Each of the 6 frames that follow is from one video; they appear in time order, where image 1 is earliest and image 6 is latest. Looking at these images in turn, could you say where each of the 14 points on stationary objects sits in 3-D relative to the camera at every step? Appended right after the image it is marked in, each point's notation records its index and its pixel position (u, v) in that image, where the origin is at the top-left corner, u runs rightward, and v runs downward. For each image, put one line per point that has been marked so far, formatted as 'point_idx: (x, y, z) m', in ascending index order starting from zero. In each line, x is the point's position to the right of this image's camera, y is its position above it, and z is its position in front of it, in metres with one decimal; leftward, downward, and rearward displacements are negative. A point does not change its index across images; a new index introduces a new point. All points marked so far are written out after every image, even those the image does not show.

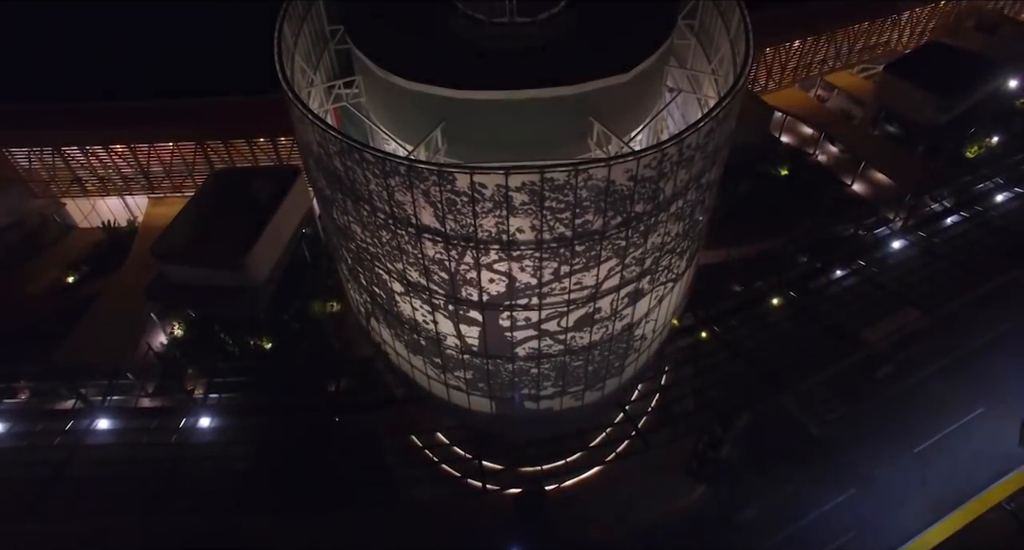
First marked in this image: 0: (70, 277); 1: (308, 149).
0: (-10.3, -0.1, +14.5) m
1: (-2.6, +1.6, +8.0) m
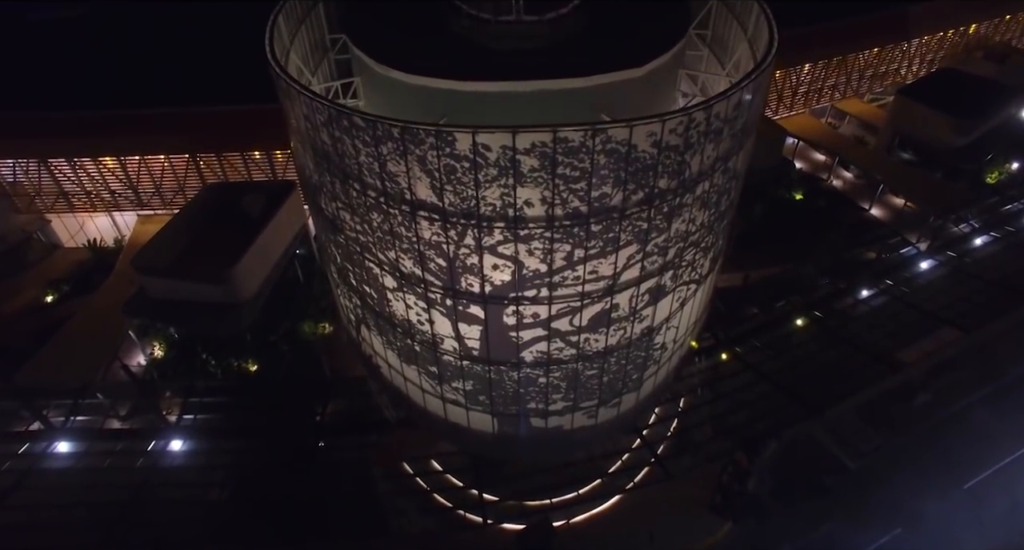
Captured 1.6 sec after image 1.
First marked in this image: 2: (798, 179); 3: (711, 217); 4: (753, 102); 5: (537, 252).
0: (-10.2, -0.5, +13.6) m
1: (-2.6, +1.7, +7.3) m
2: (+7.9, +2.6, +17.1) m
3: (+2.4, +0.7, +7.3) m
4: (+2.7, +1.9, +6.7) m
5: (+0.3, +0.2, +6.2) m
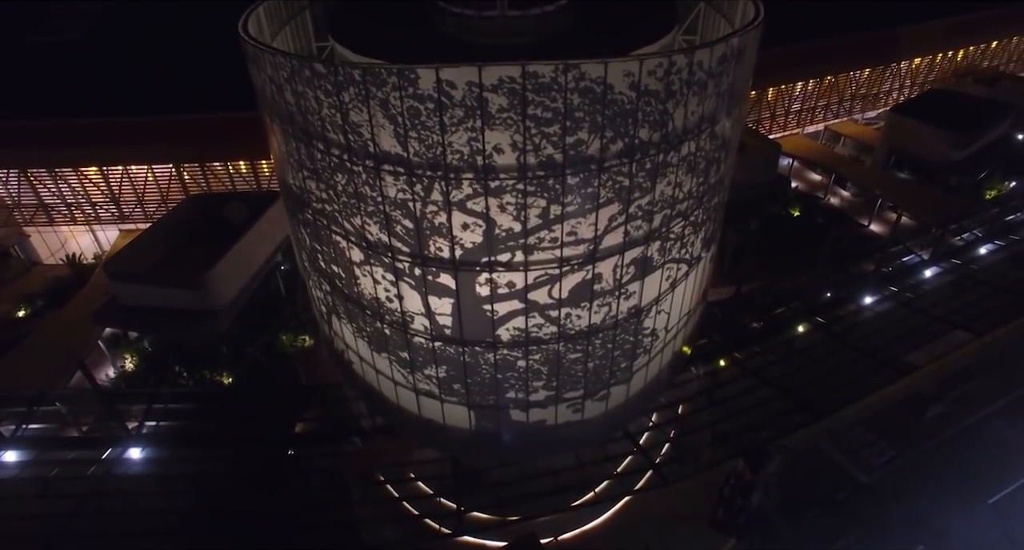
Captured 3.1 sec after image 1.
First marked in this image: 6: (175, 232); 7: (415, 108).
0: (-10.5, -0.8, +13.1) m
1: (-2.8, +2.0, +6.9) m
2: (+7.7, +2.1, +16.7) m
3: (+2.1, +1.0, +6.9) m
4: (+2.4, +2.2, +6.4) m
5: (0.0, +0.6, +5.7) m
6: (-6.7, +0.9, +12.3) m
7: (-0.8, +1.4, +5.3) m
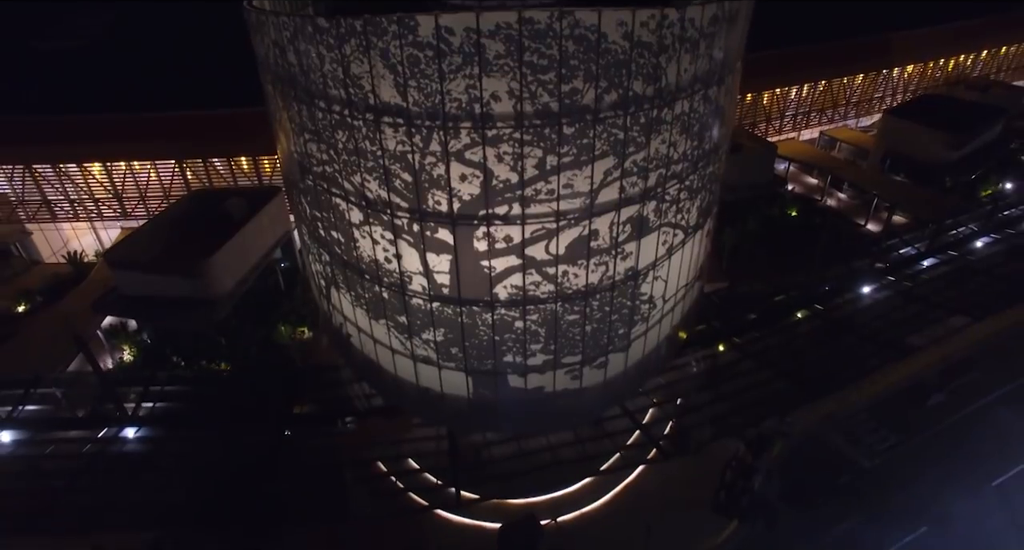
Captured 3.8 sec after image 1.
0: (-10.5, -0.6, +13.1) m
1: (-2.9, +2.4, +7.1) m
2: (+7.7, +2.1, +16.9) m
3: (+2.1, +1.4, +7.0) m
4: (+2.4, +2.7, +6.6) m
5: (0.0, +1.1, +5.8) m
6: (-6.8, +1.1, +12.4) m
7: (-0.9, +1.9, +5.4) m
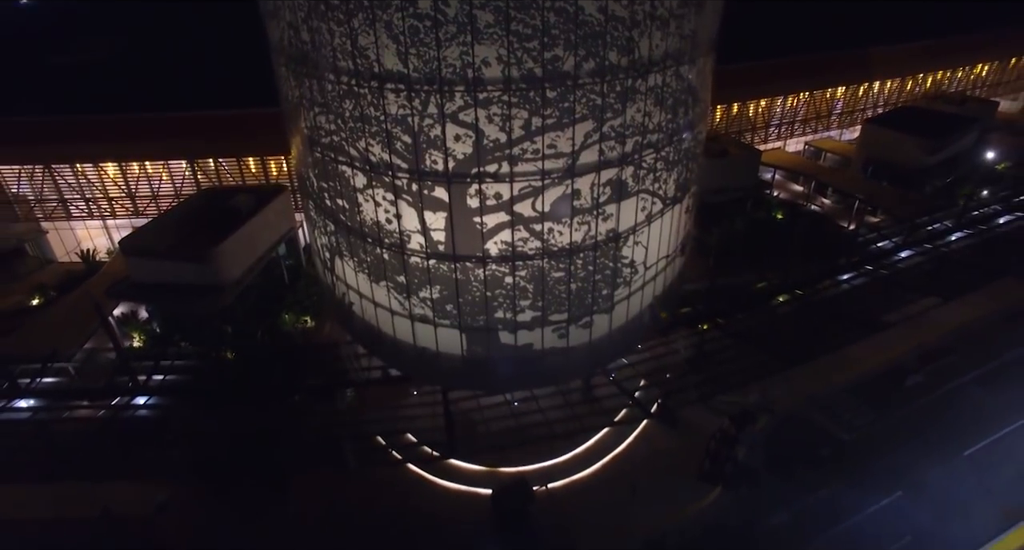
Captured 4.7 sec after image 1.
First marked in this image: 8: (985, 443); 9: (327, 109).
0: (-10.6, -0.5, +13.7) m
1: (-3.0, +2.9, +7.9) m
2: (+7.5, +2.1, +17.6) m
3: (+2.0, +1.9, +7.7) m
4: (+2.2, +3.2, +7.3) m
5: (-0.2, +1.7, +6.5) m
6: (-6.9, +1.3, +13.1) m
7: (-1.0, +2.5, +6.2) m
8: (+8.1, -2.9, +10.6) m
9: (-2.2, +2.0, +7.3) m
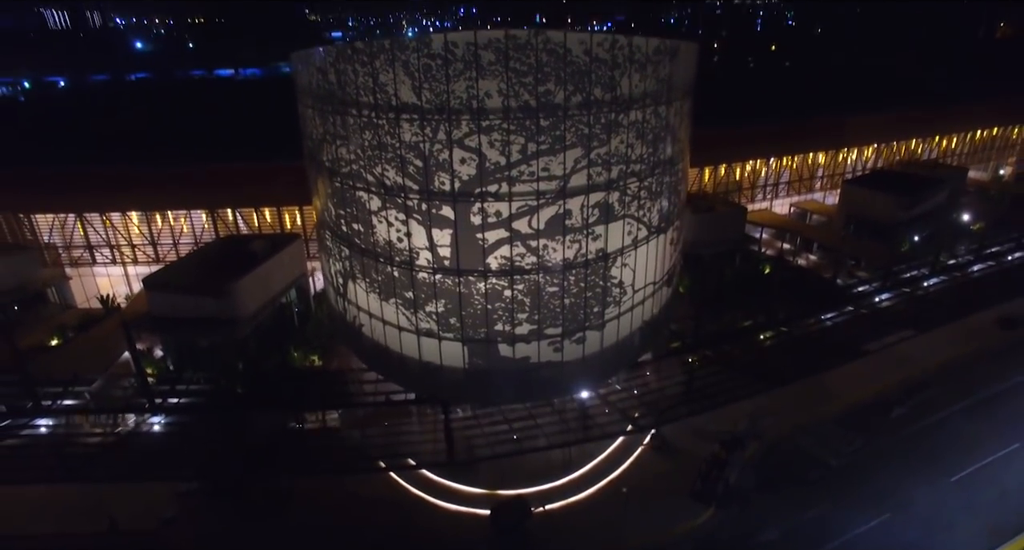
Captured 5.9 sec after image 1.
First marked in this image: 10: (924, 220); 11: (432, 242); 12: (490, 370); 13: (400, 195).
0: (-10.7, -1.4, +14.3) m
1: (-3.0, +2.7, +9.0) m
2: (+7.5, +0.6, +18.5) m
3: (+2.0, +1.7, +8.7) m
4: (+2.2, +3.0, +8.5) m
5: (-0.2, +1.6, +7.4) m
6: (-6.9, +0.4, +13.9) m
7: (-1.0, +2.5, +7.2) m
8: (+8.1, -3.5, +10.9) m
9: (-2.2, +1.8, +8.3) m
10: (+12.5, +1.7, +18.5) m
11: (-1.1, +0.4, +8.1) m
12: (-0.3, -1.4, +8.8) m
13: (-1.5, +1.0, +8.0) m
